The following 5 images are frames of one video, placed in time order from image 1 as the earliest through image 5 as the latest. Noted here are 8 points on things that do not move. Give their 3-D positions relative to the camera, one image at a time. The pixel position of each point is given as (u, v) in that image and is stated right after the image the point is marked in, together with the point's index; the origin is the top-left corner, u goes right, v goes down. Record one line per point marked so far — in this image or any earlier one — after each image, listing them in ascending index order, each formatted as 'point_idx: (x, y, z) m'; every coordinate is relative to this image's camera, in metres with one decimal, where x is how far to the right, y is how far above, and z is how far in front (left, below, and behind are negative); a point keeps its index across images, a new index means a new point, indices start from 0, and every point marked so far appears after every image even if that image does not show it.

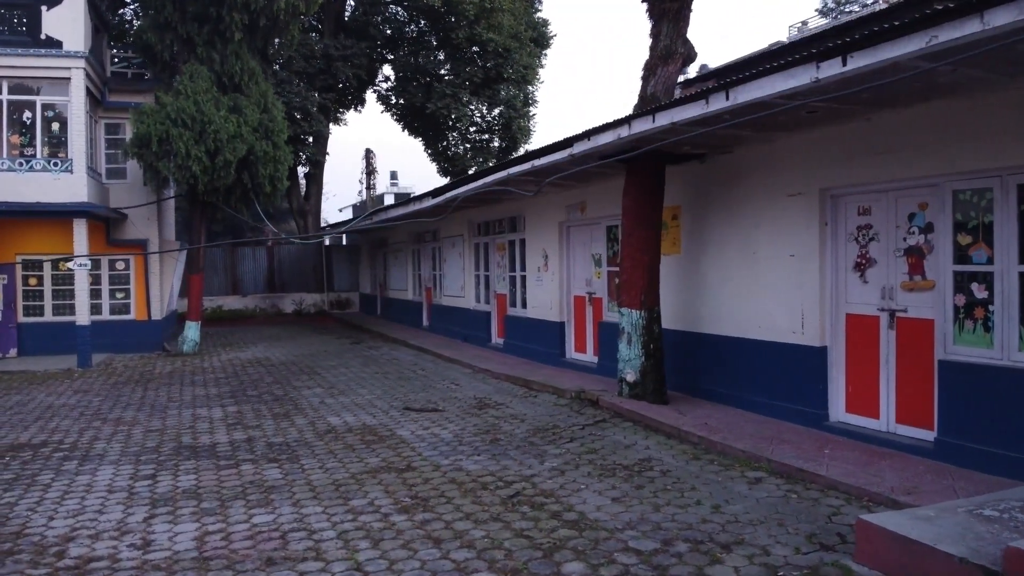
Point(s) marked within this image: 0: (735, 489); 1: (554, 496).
0: (+1.7, -1.5, +6.1) m
1: (+0.3, -1.6, +6.0) m
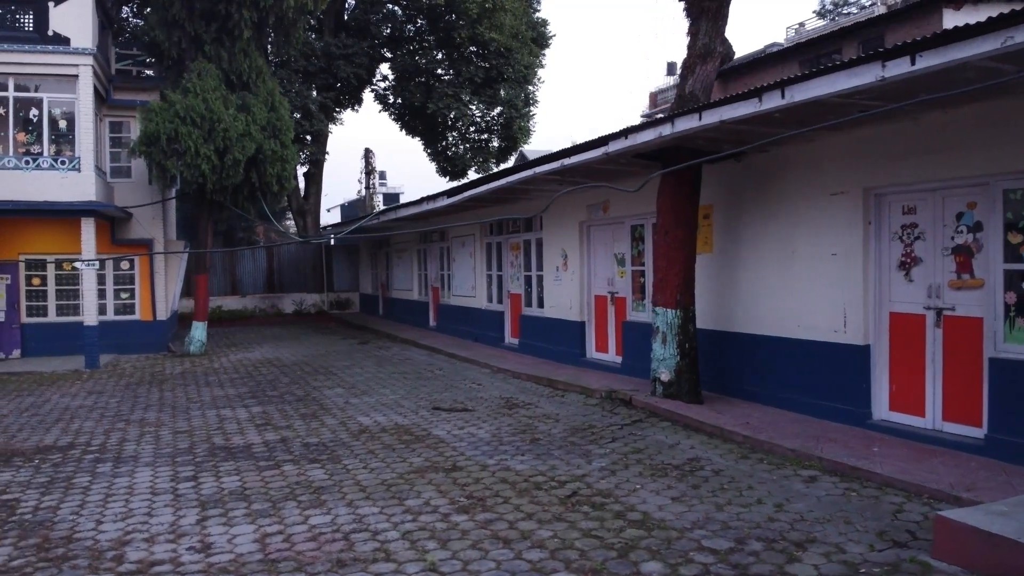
0: (+2.1, -1.5, +6.1) m
1: (+0.7, -1.5, +6.0) m
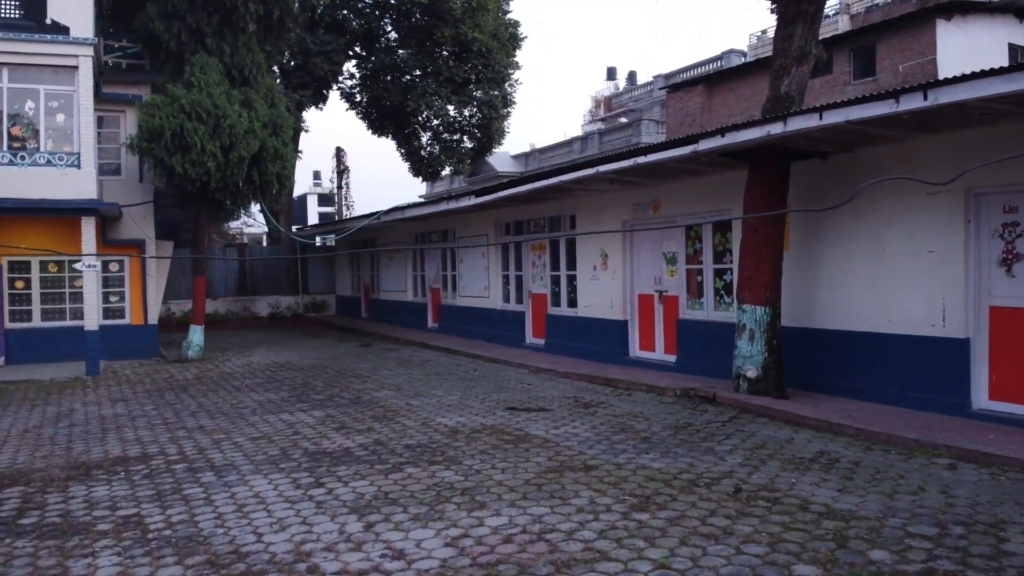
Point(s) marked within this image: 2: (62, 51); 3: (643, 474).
0: (+3.3, -1.5, +6.3) m
1: (+2.0, -1.5, +6.1) m
2: (-7.6, +4.0, +13.7) m
3: (+1.1, -1.5, +6.7) m
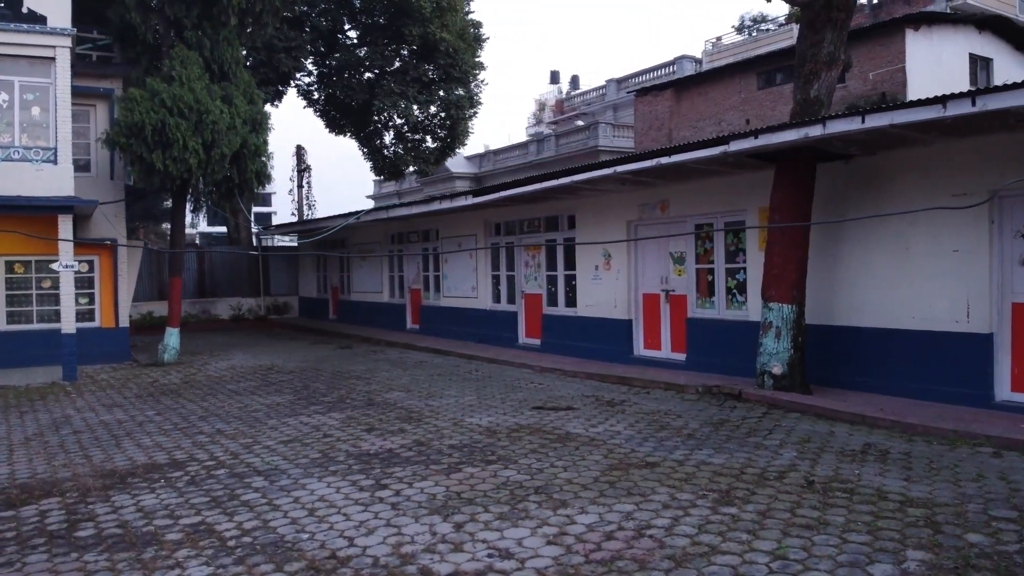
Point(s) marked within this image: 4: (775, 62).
0: (+3.9, -1.4, +6.7) m
1: (+2.6, -1.5, +6.3) m
2: (-7.6, +4.0, +13.0) m
3: (+1.6, -1.5, +6.8) m
4: (+6.2, +5.3, +19.0) m
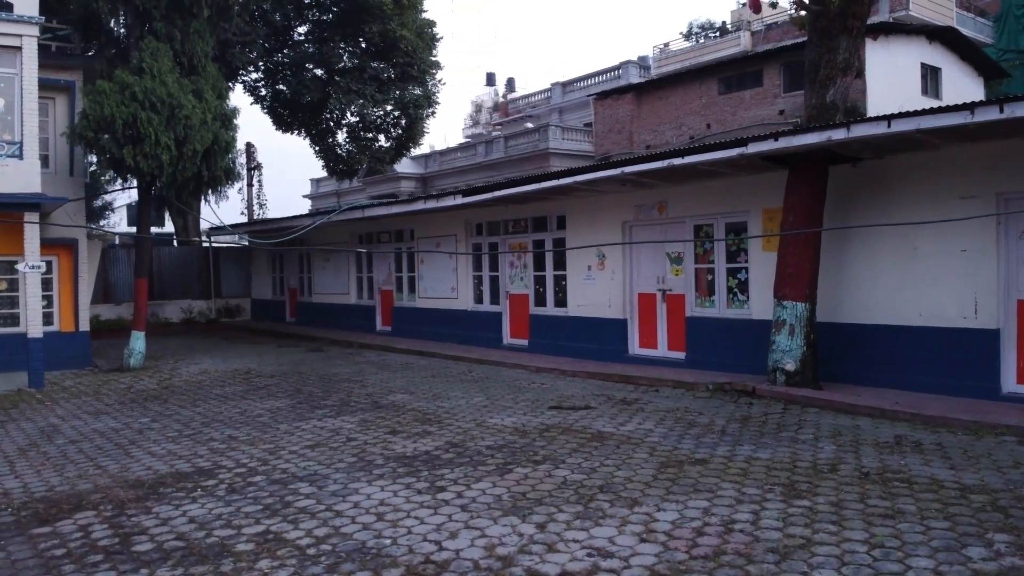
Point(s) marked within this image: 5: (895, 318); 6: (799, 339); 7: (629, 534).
0: (+4.4, -1.4, +7.0) m
1: (+3.1, -1.5, +6.6) m
2: (-7.7, +3.9, +12.3) m
3: (+2.1, -1.5, +7.0) m
4: (+5.5, +5.3, +19.5) m
5: (+4.3, -0.4, +9.3) m
6: (+3.3, -0.6, +9.3) m
7: (+0.8, -1.7, +5.5) m
